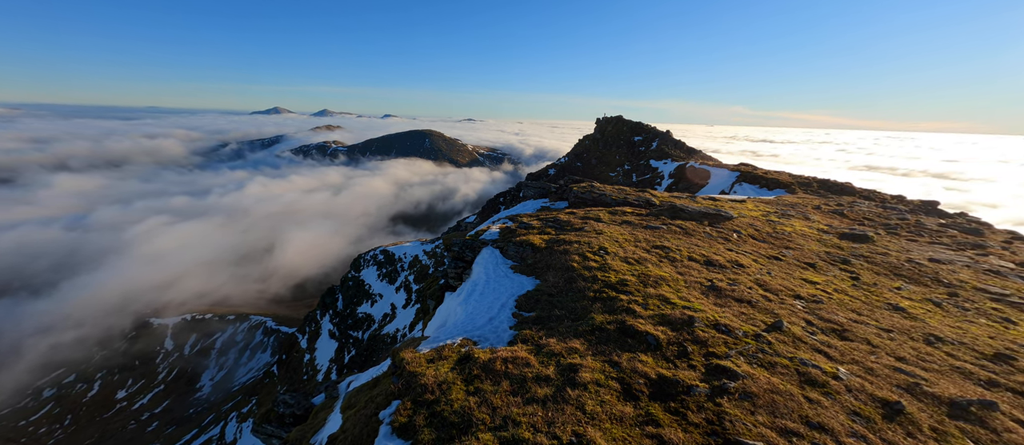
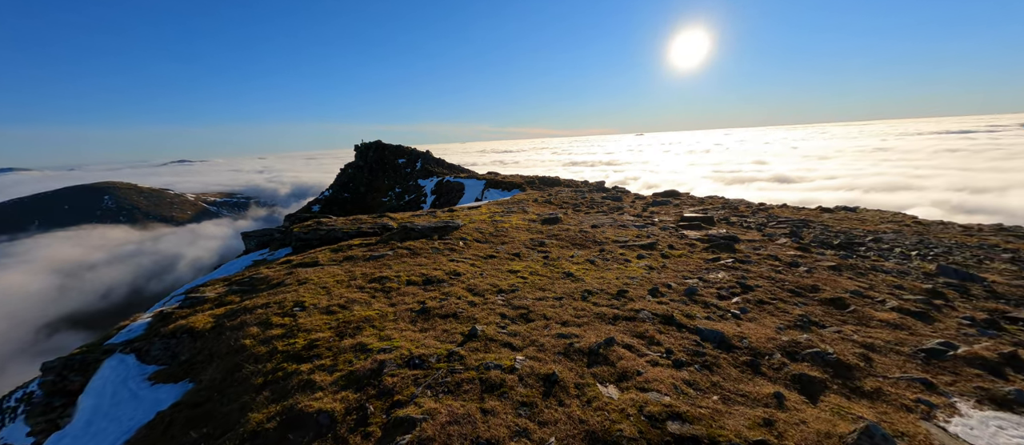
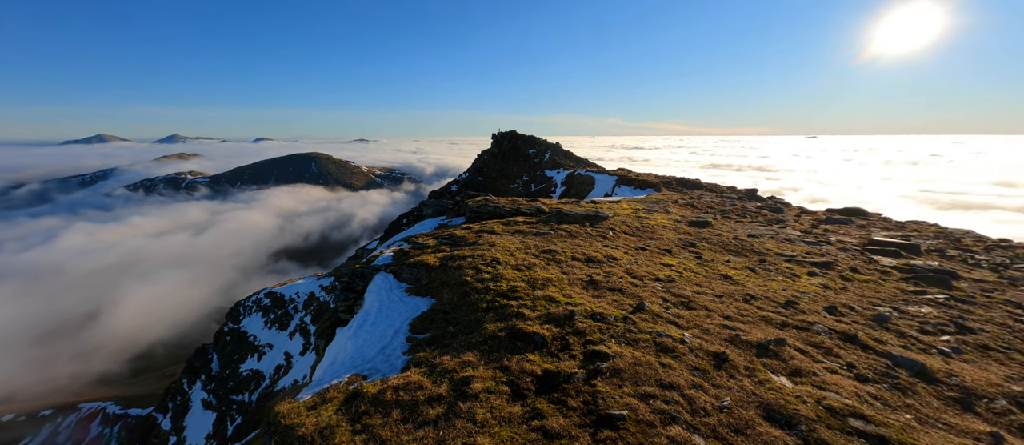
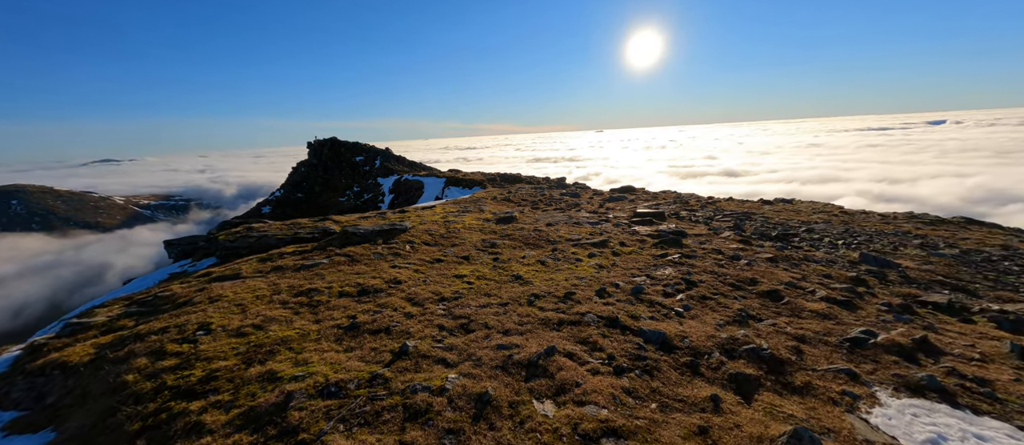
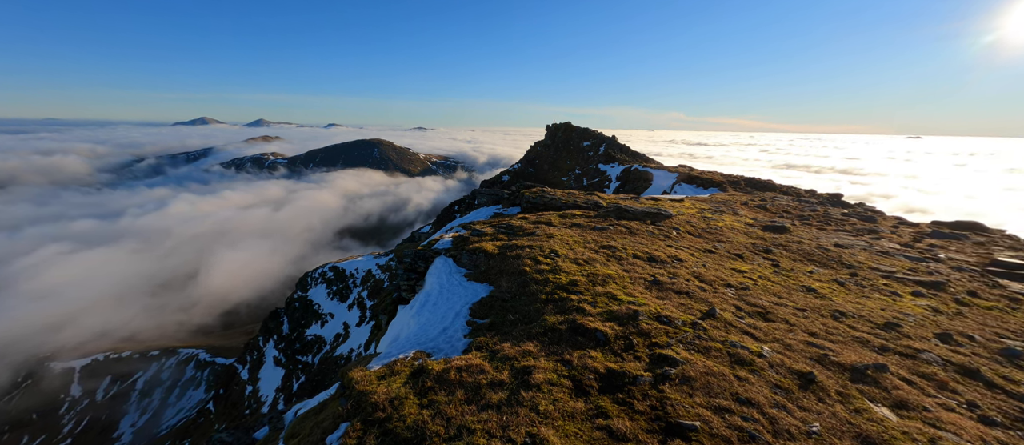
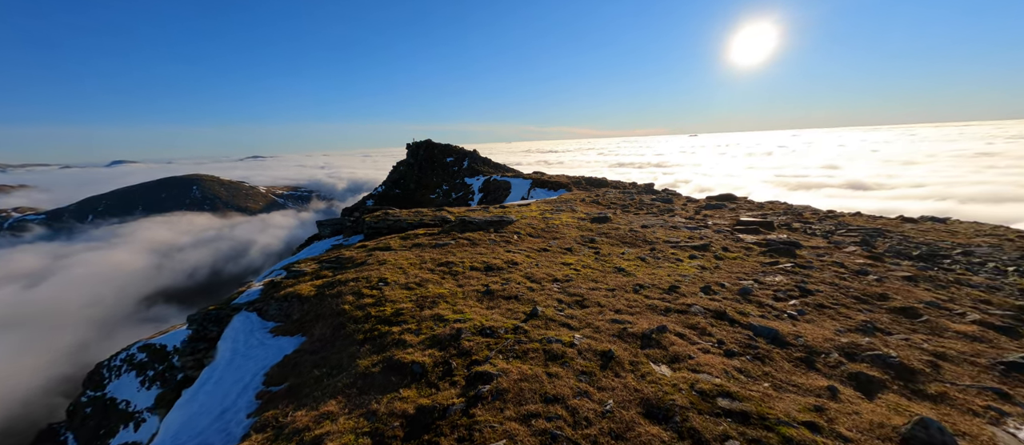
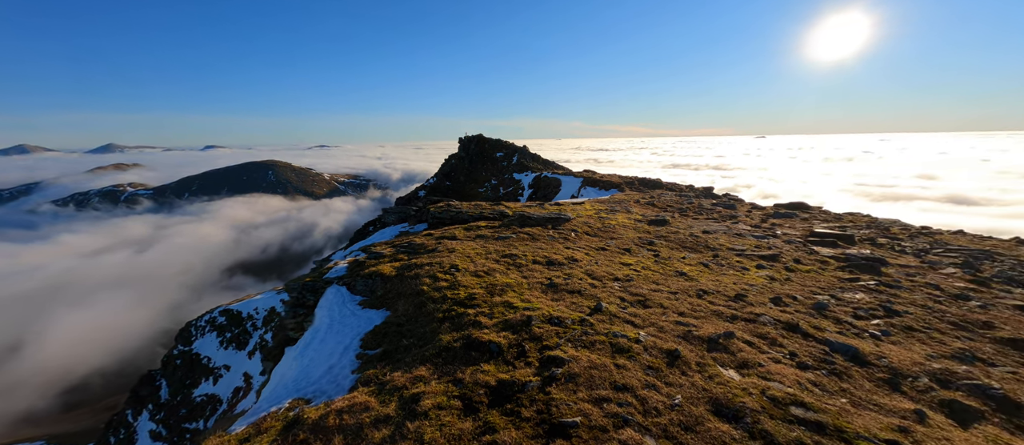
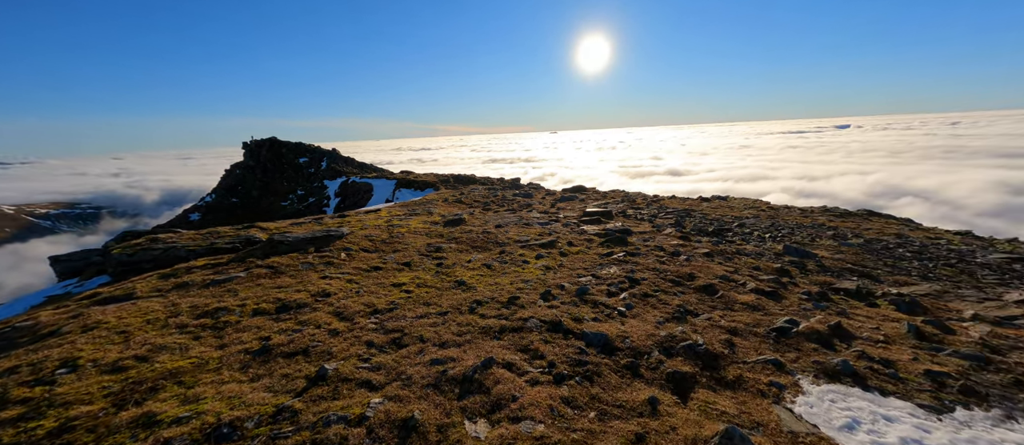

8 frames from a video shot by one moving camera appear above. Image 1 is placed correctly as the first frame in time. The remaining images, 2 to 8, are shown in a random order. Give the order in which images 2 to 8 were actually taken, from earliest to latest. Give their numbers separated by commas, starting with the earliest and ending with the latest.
5, 3, 7, 6, 2, 4, 8
